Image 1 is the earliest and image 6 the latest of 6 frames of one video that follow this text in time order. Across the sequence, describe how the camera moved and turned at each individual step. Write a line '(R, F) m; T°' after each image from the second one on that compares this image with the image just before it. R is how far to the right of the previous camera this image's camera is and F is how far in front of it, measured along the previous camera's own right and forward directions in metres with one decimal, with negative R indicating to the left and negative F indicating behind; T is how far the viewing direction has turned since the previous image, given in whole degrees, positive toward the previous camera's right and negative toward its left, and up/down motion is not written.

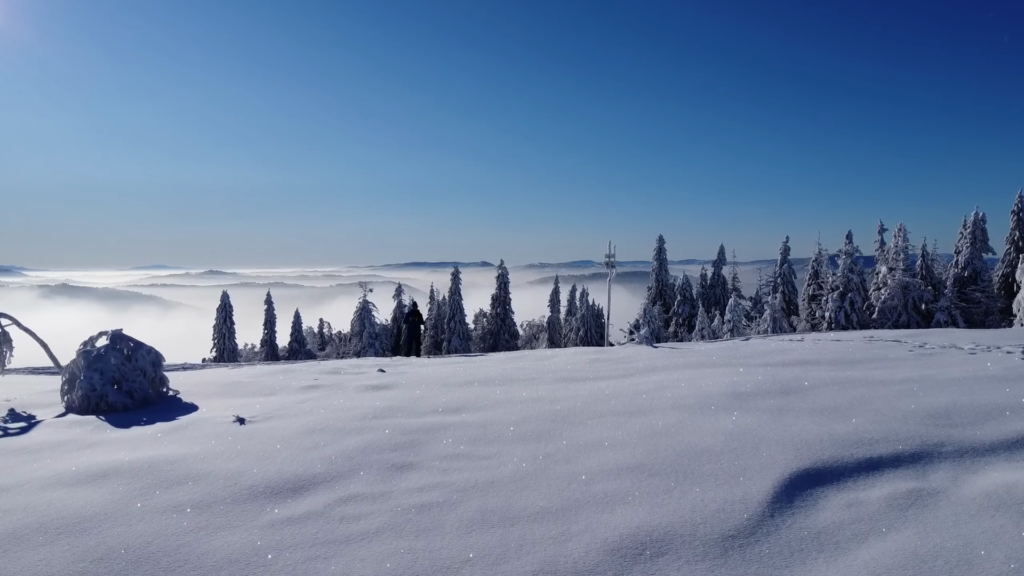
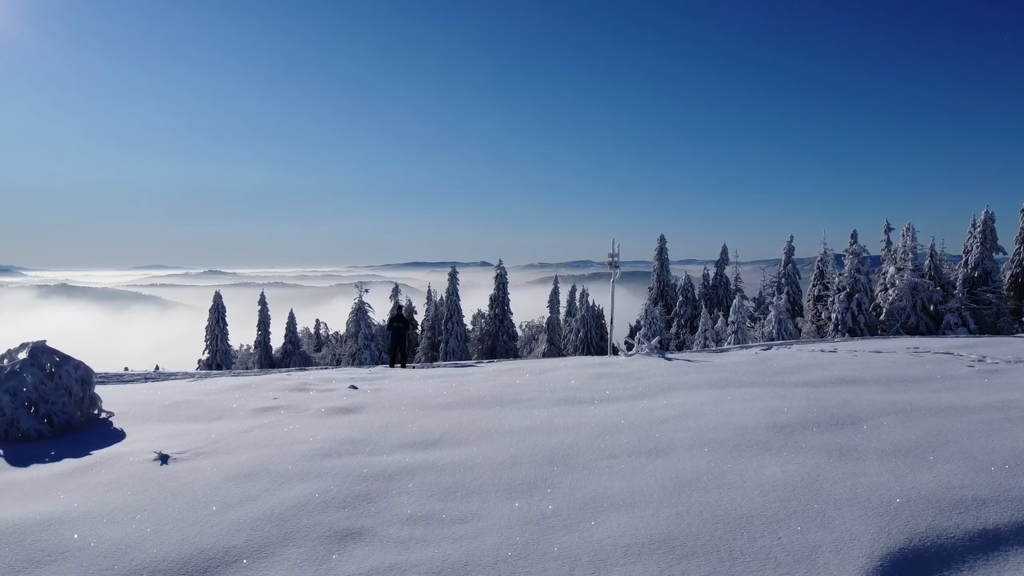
(+0.1, +1.4) m; 0°
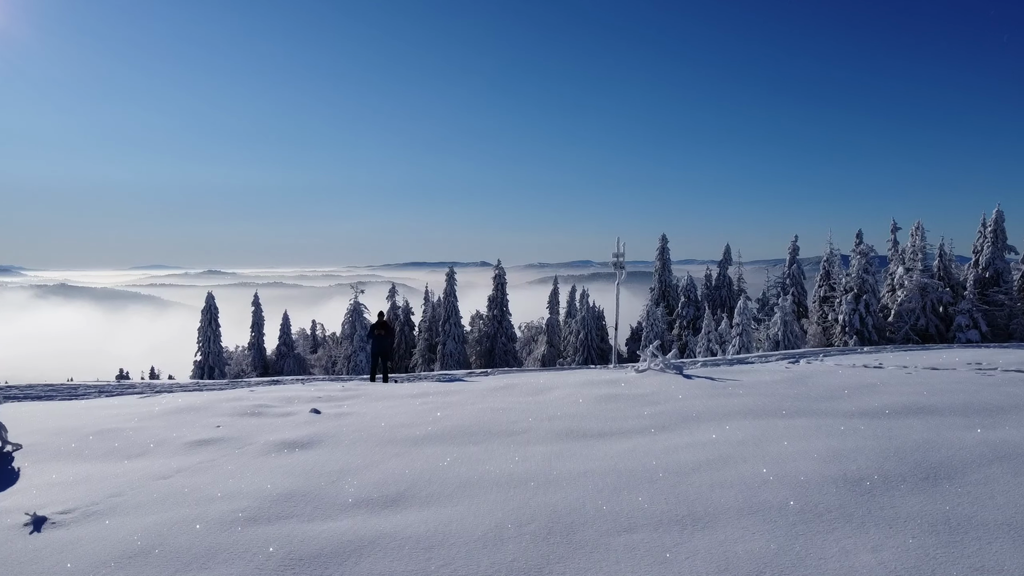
(+0.1, +1.4) m; 0°
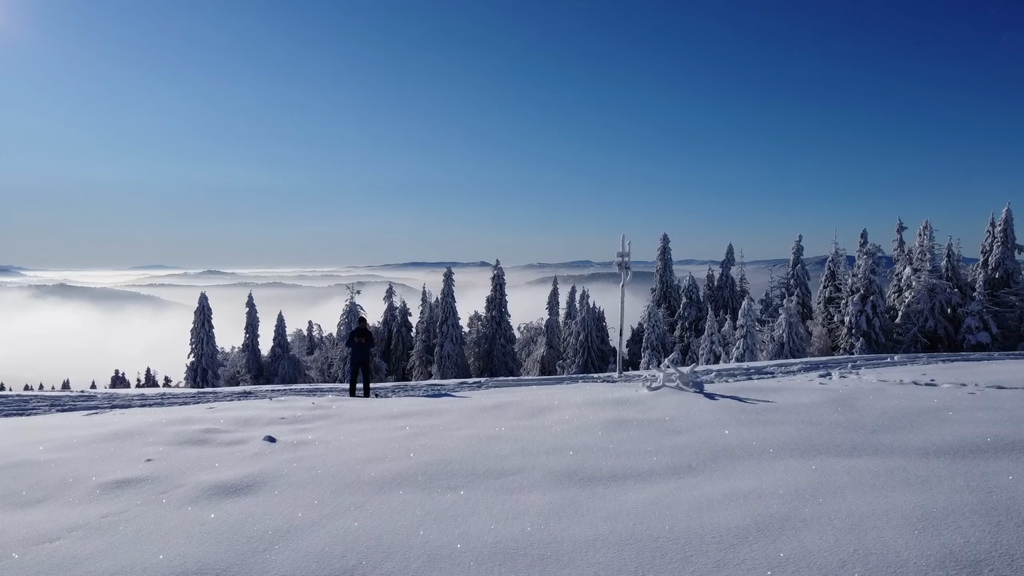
(+0.1, +1.2) m; 0°
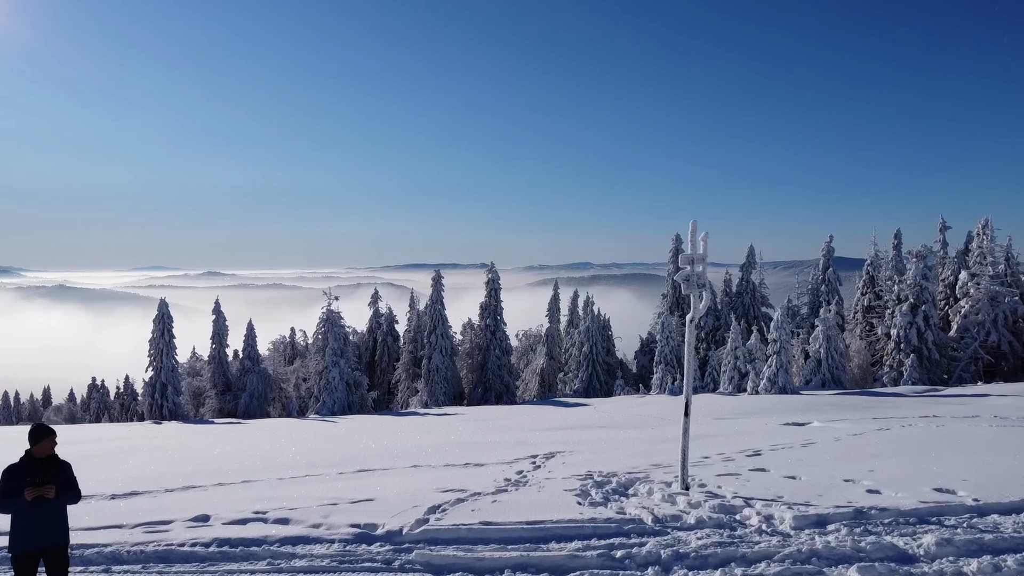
(+0.5, +6.9) m; 0°
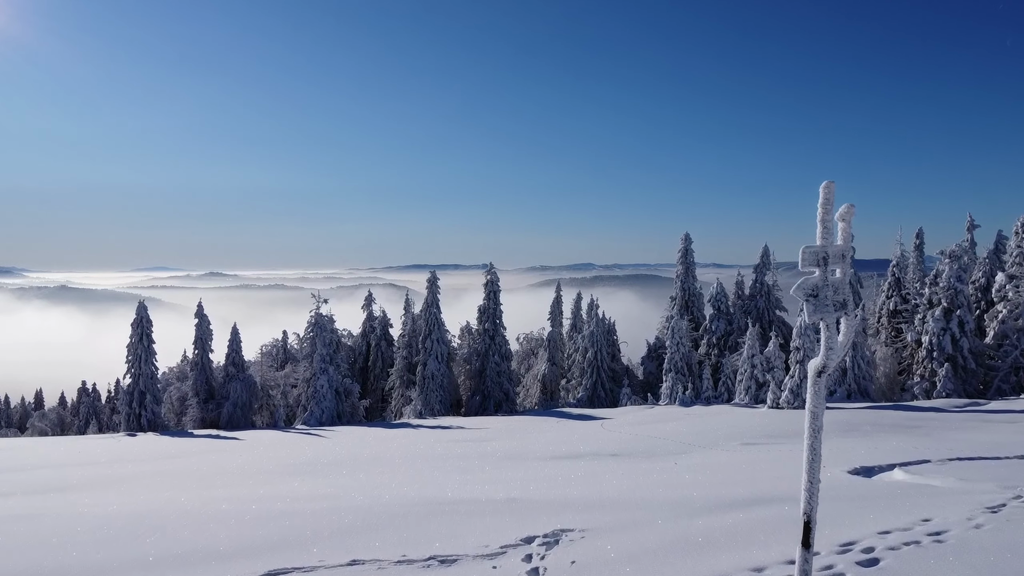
(+0.2, +3.4) m; 0°
